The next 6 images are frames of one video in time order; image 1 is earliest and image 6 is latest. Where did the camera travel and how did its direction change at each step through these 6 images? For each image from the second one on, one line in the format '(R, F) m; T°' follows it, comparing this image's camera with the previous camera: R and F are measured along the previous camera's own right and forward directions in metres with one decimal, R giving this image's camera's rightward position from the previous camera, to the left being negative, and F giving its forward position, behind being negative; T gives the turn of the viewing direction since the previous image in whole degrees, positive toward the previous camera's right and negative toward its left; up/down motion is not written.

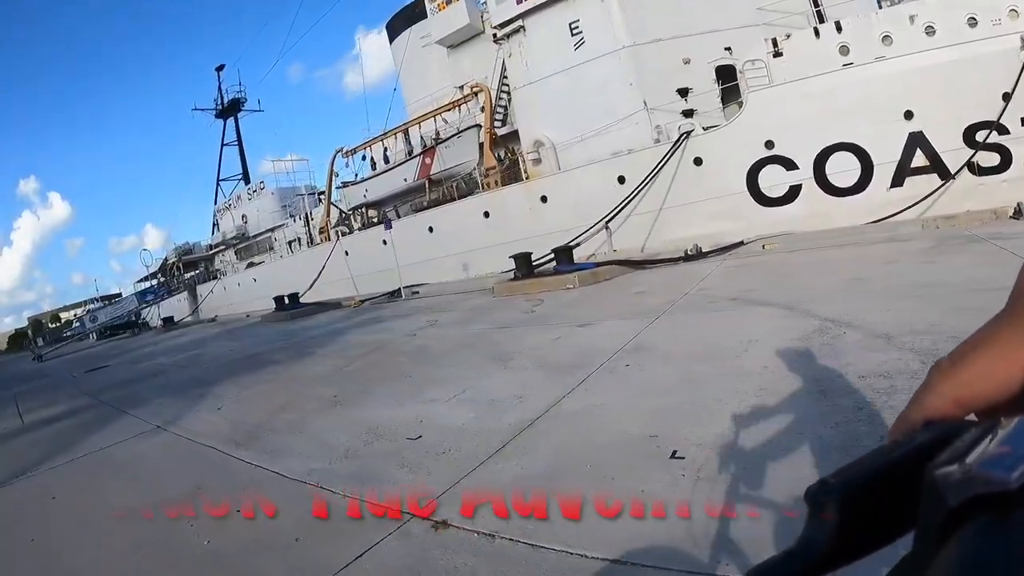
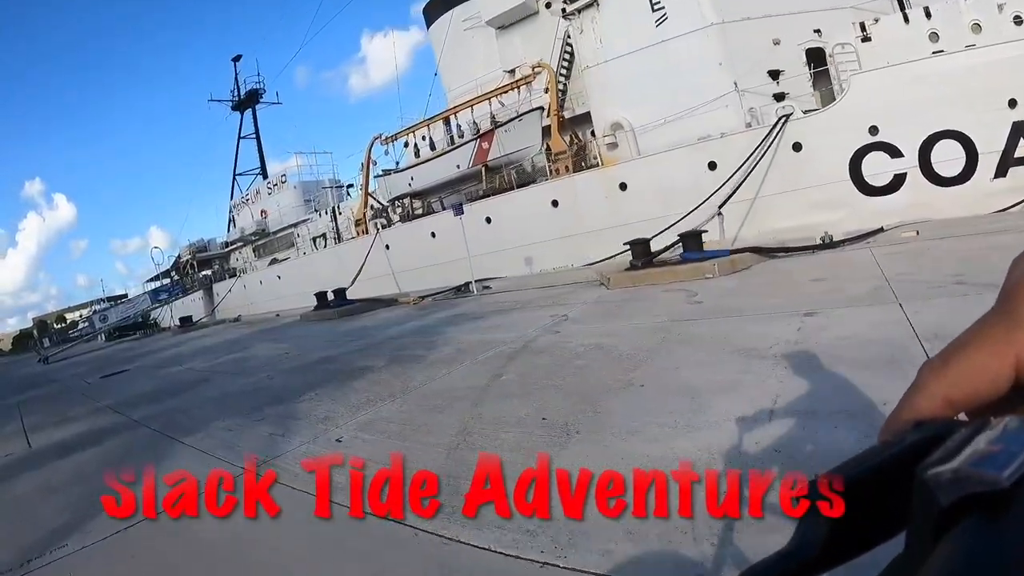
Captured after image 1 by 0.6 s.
(-0.9, +0.7) m; 0°
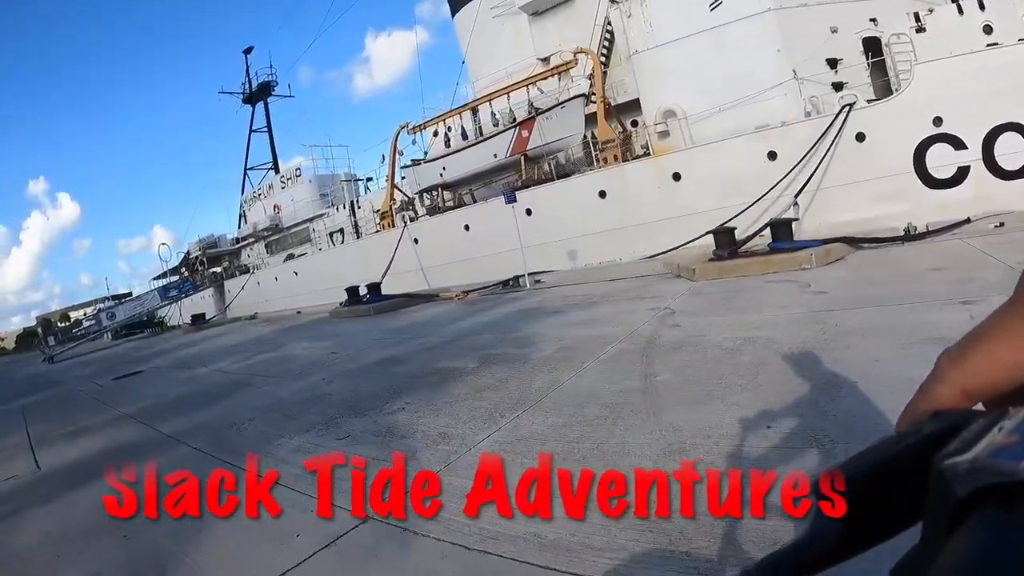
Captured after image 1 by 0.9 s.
(-0.5, +0.3) m; 0°
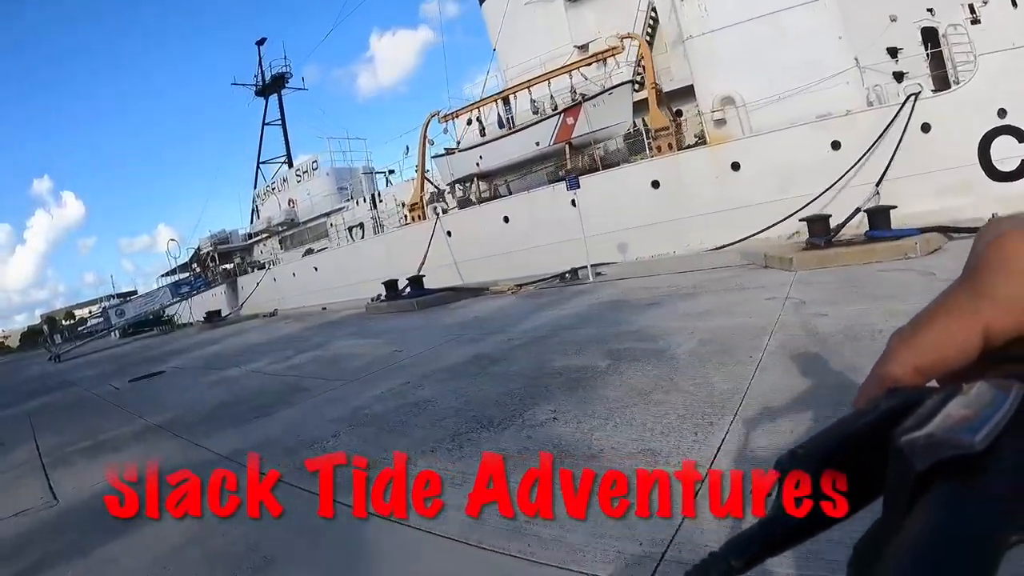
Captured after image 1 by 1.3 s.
(-0.5, +0.3) m; 0°
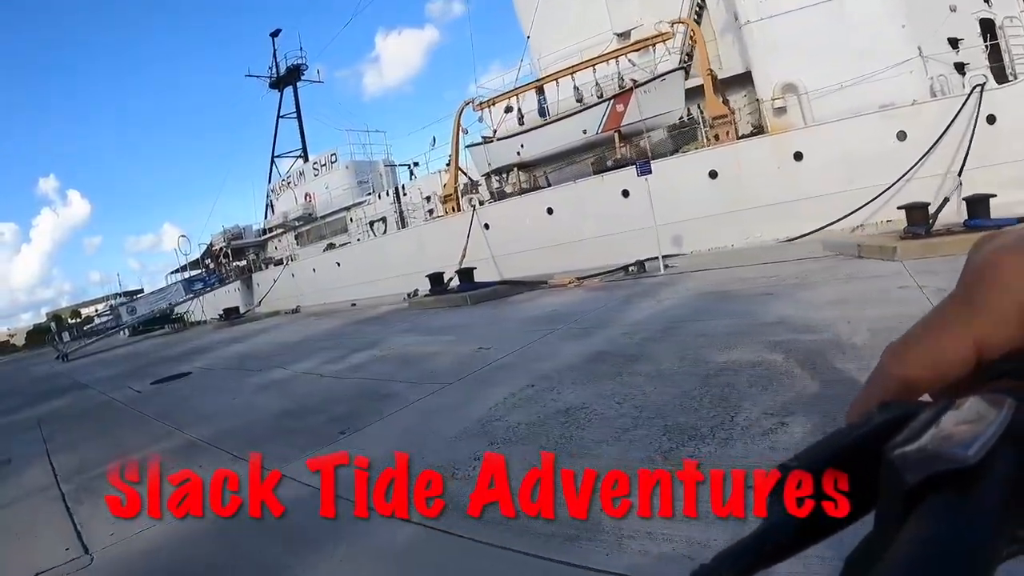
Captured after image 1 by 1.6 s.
(-0.6, +0.2) m; 0°
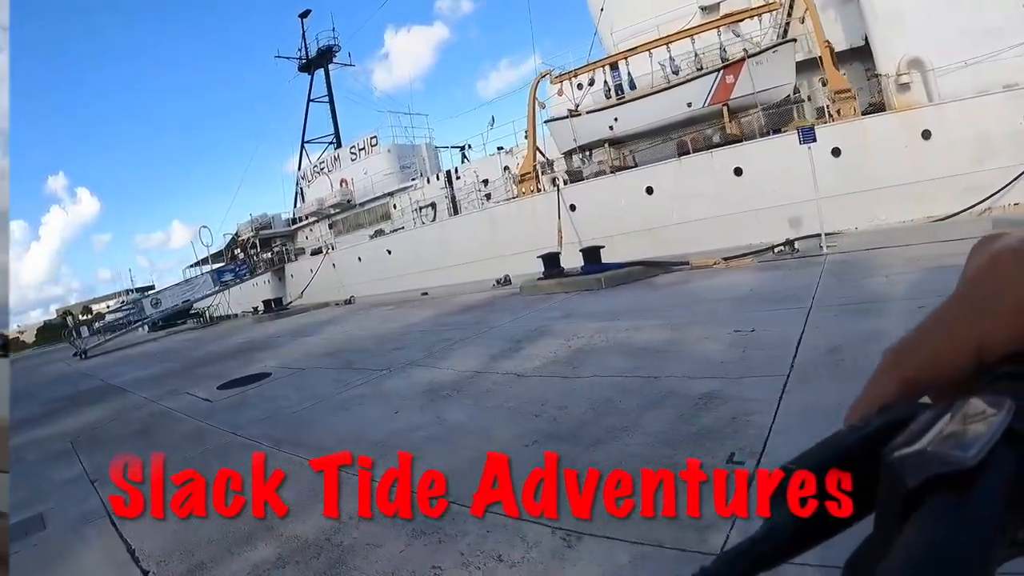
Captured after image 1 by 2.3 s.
(-1.1, +0.3) m; 0°
